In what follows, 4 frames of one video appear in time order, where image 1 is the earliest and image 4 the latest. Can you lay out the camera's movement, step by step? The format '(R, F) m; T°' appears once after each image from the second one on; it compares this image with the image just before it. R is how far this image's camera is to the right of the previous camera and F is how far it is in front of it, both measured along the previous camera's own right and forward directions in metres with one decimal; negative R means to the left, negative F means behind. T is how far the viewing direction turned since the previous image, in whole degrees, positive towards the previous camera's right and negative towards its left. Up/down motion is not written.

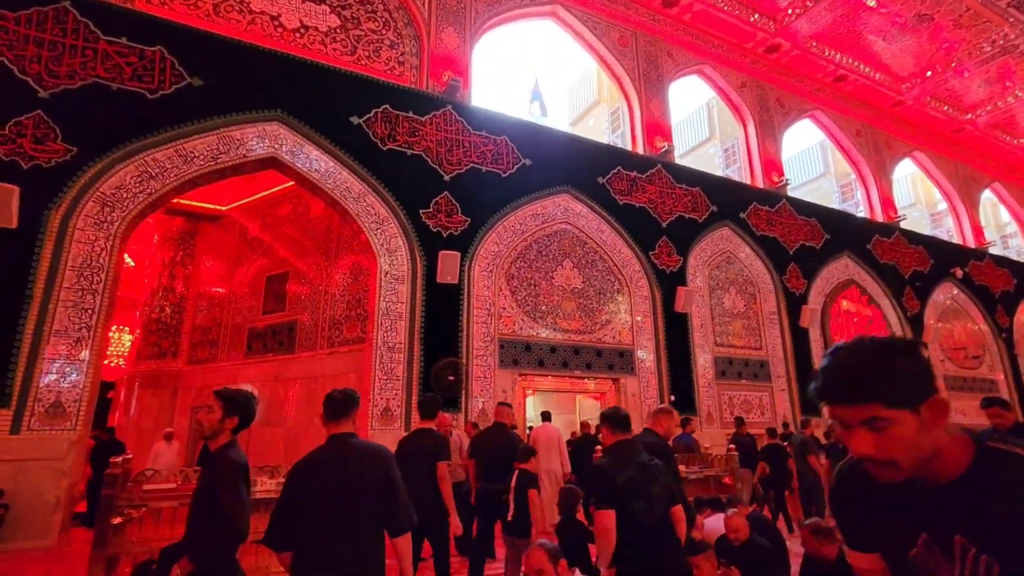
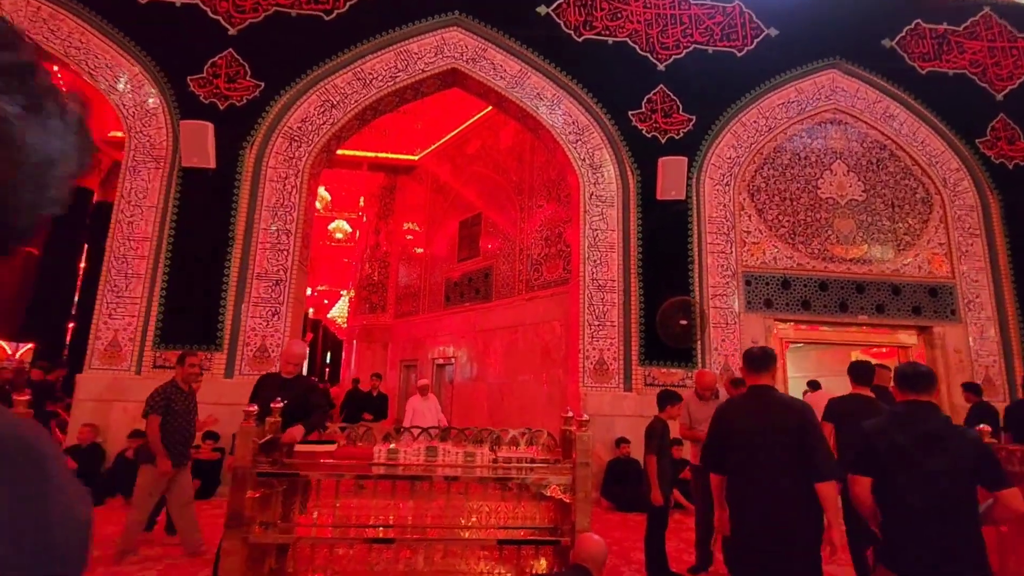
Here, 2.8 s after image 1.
(-0.4, +1.2) m; -21°
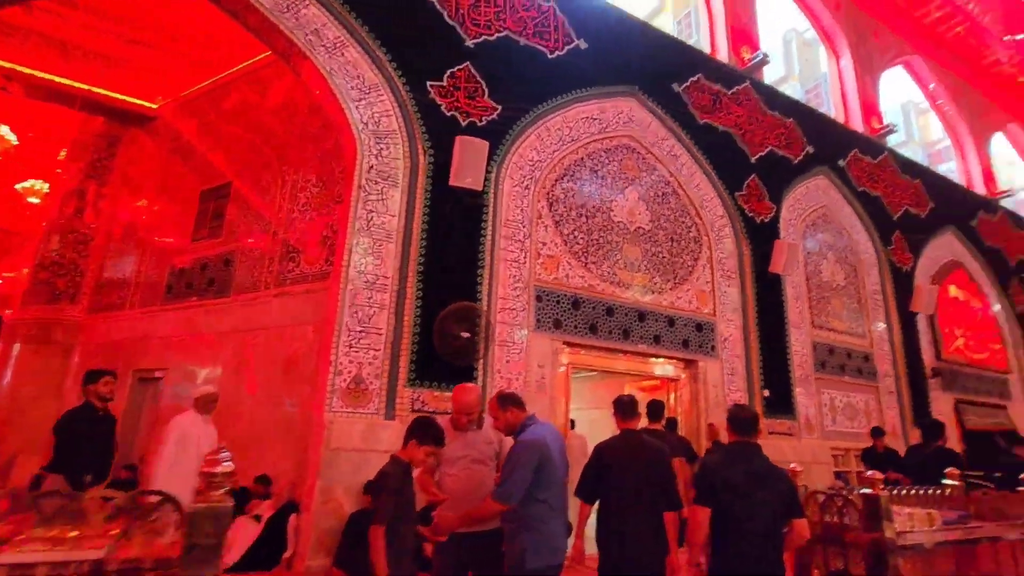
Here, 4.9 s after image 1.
(+0.3, +0.9) m; +22°
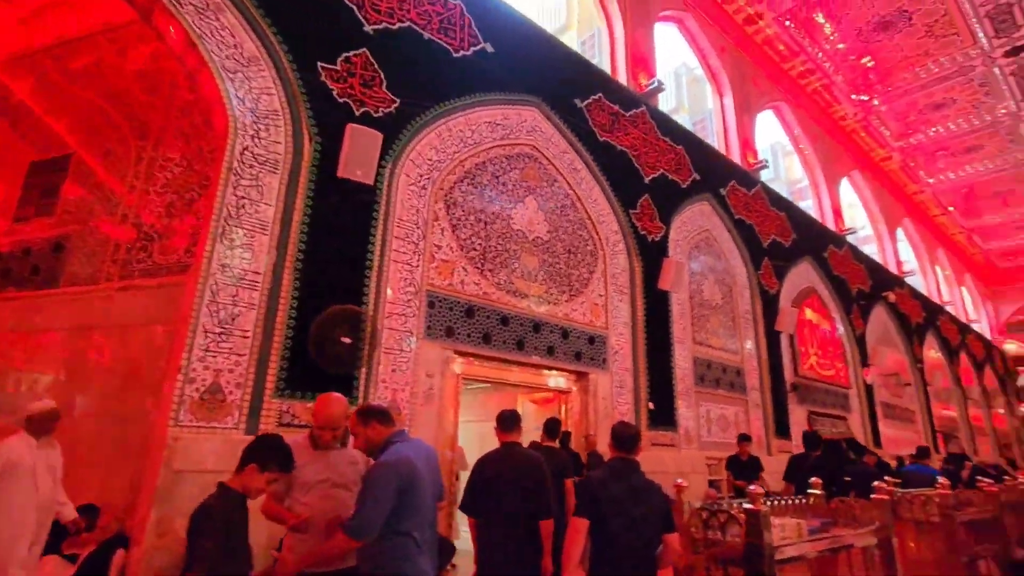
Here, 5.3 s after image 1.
(+0.1, +0.2) m; +11°
